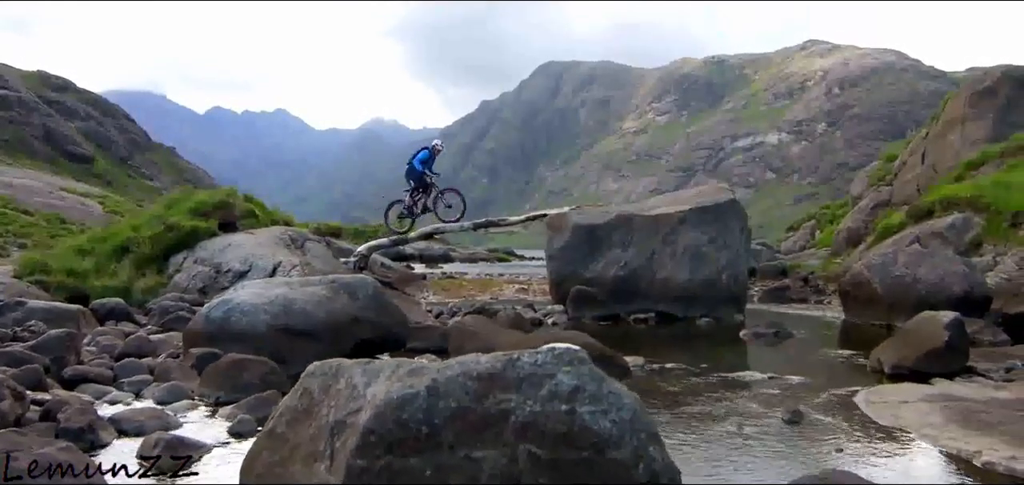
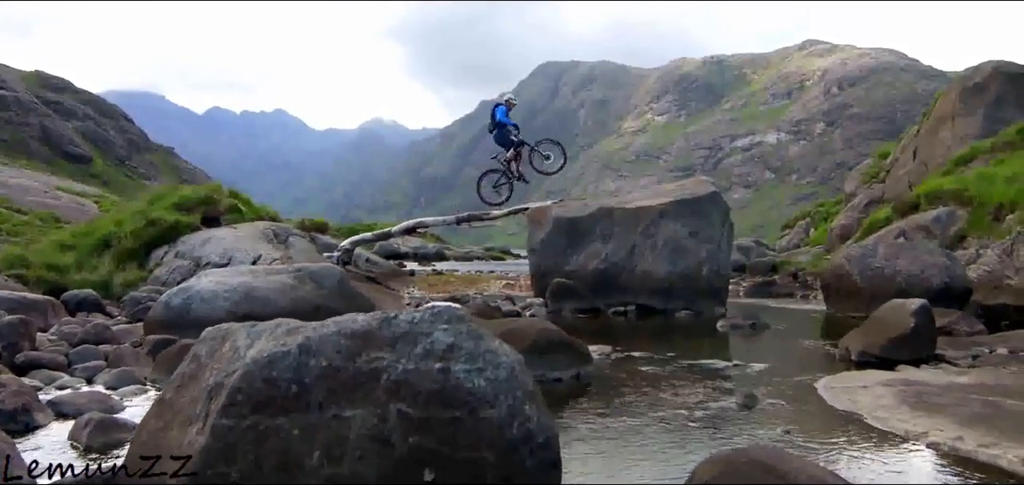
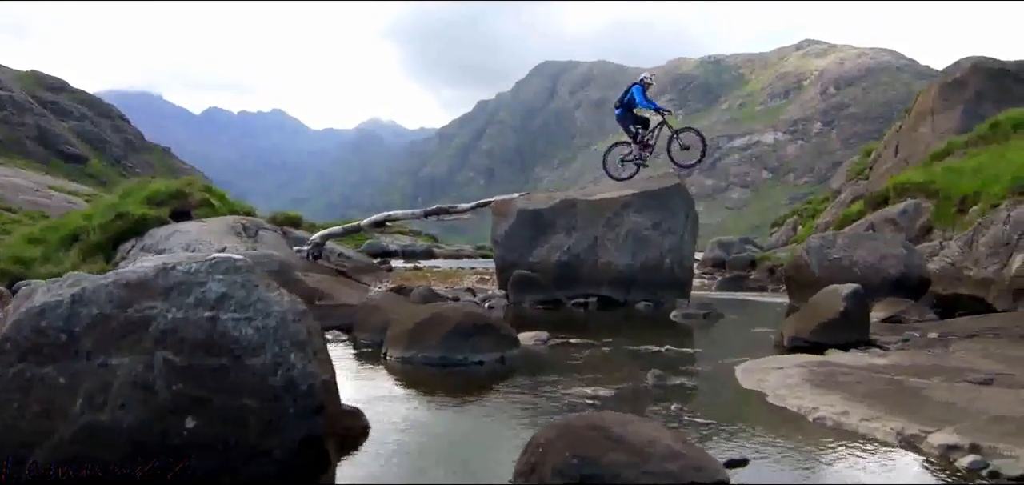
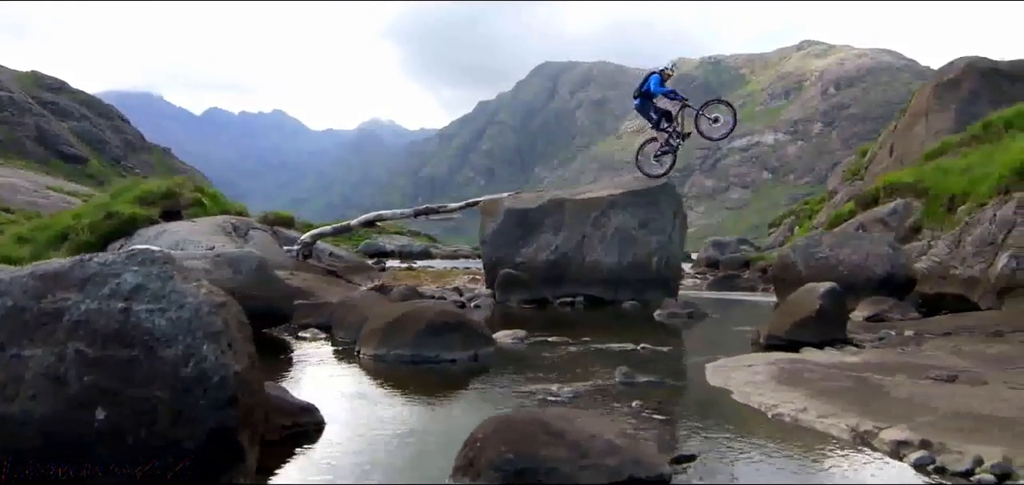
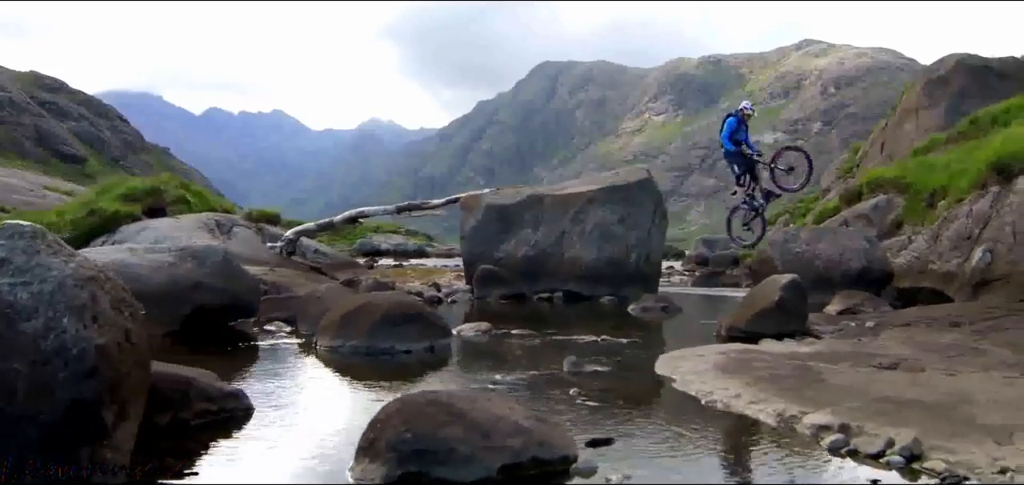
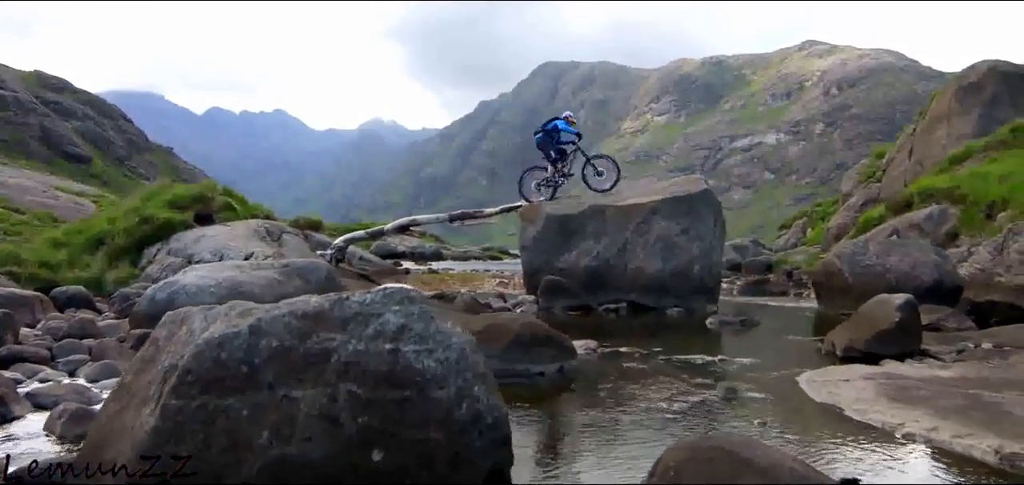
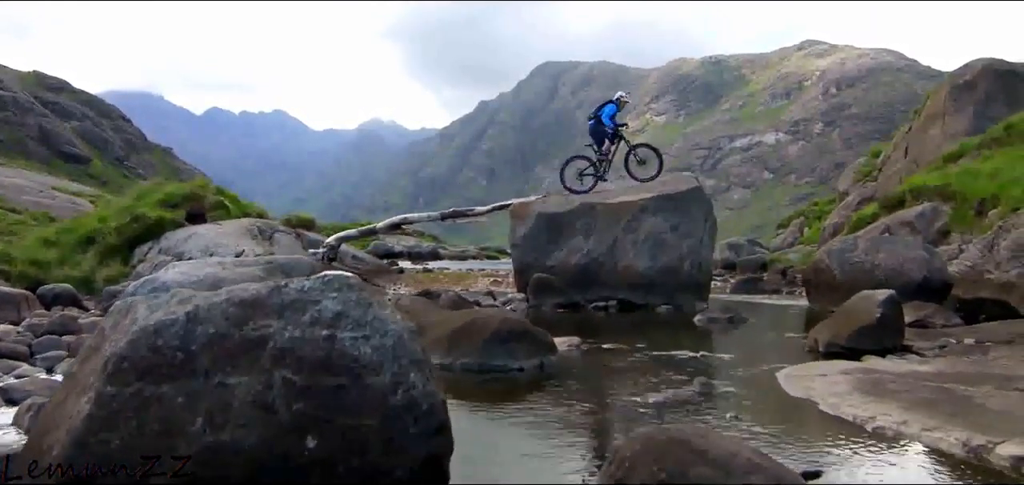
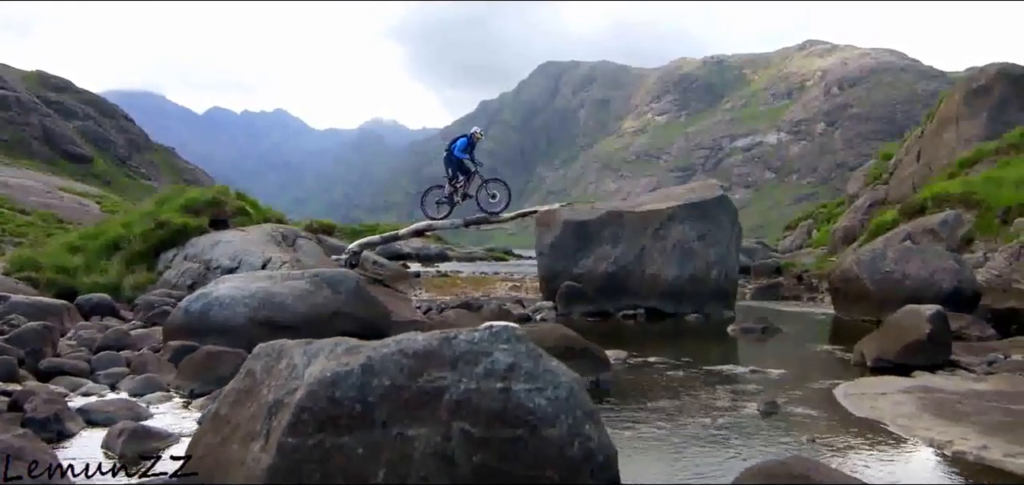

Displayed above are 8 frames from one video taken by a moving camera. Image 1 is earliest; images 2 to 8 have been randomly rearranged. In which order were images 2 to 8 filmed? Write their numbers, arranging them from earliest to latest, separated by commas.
8, 2, 6, 7, 3, 4, 5
